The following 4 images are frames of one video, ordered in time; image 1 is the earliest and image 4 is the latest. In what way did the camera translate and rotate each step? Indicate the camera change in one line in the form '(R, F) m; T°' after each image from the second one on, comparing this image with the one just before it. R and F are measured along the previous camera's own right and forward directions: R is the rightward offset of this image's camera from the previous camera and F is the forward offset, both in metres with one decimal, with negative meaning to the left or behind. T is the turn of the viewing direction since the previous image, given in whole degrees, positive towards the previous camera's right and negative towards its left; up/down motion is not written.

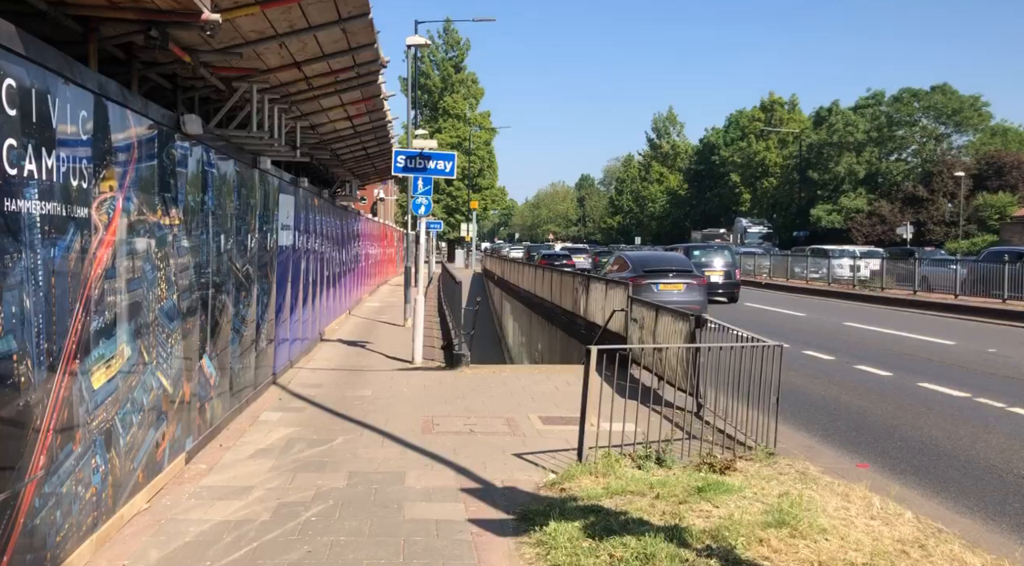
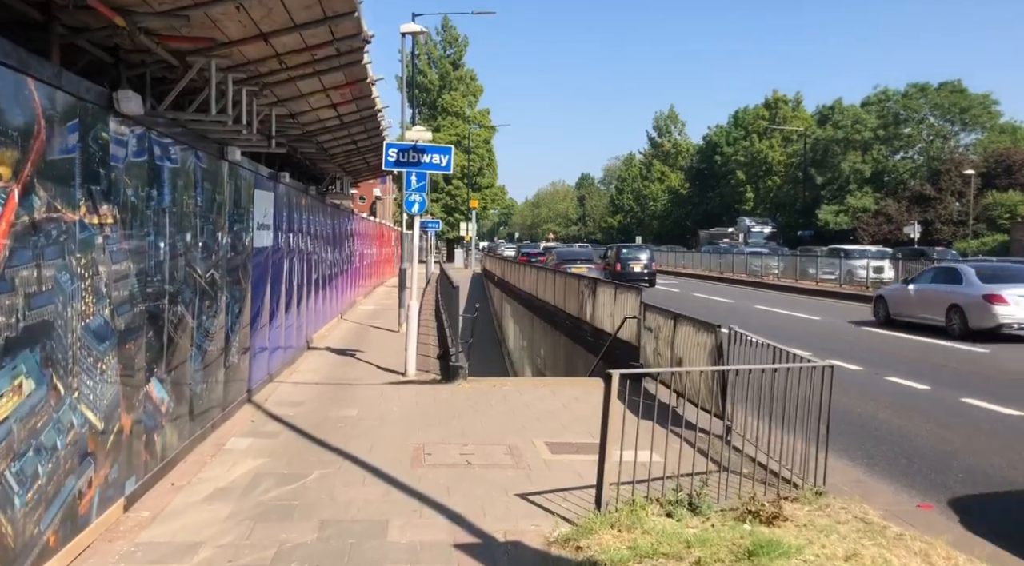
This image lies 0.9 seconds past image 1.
(0.0, +1.0) m; 0°
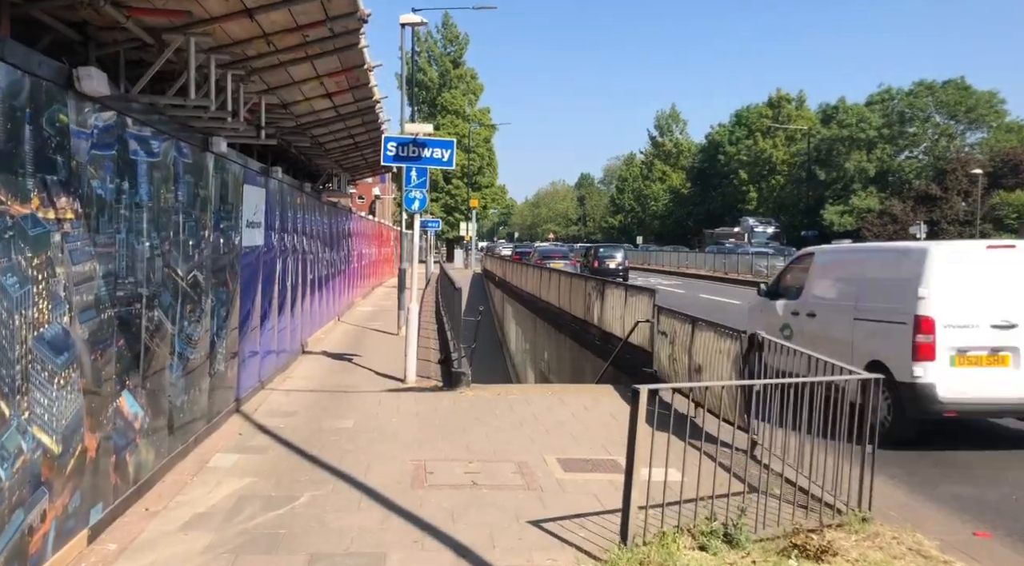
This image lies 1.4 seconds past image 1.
(-0.1, +0.6) m; 0°
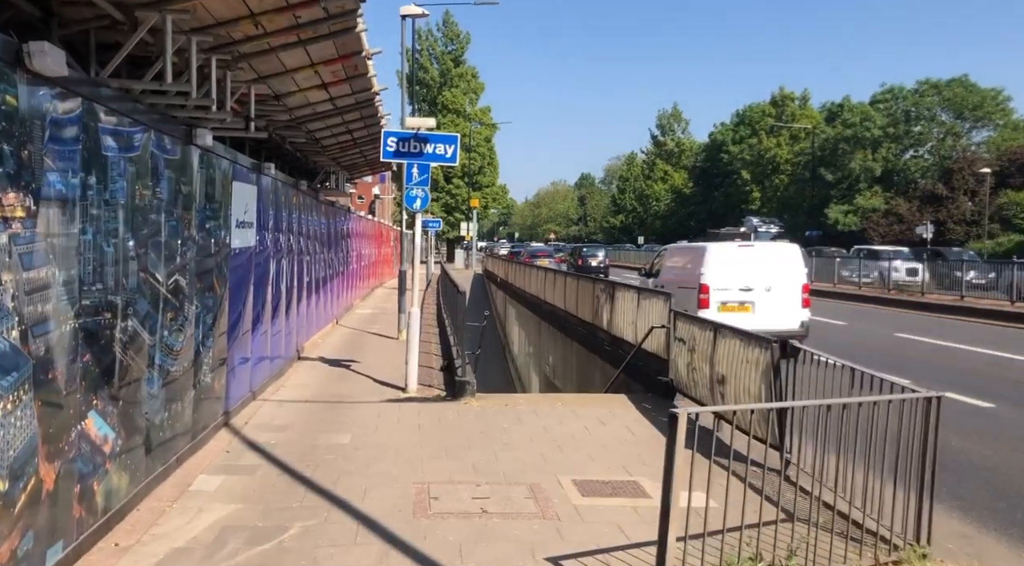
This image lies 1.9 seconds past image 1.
(-0.1, +0.6) m; 0°
